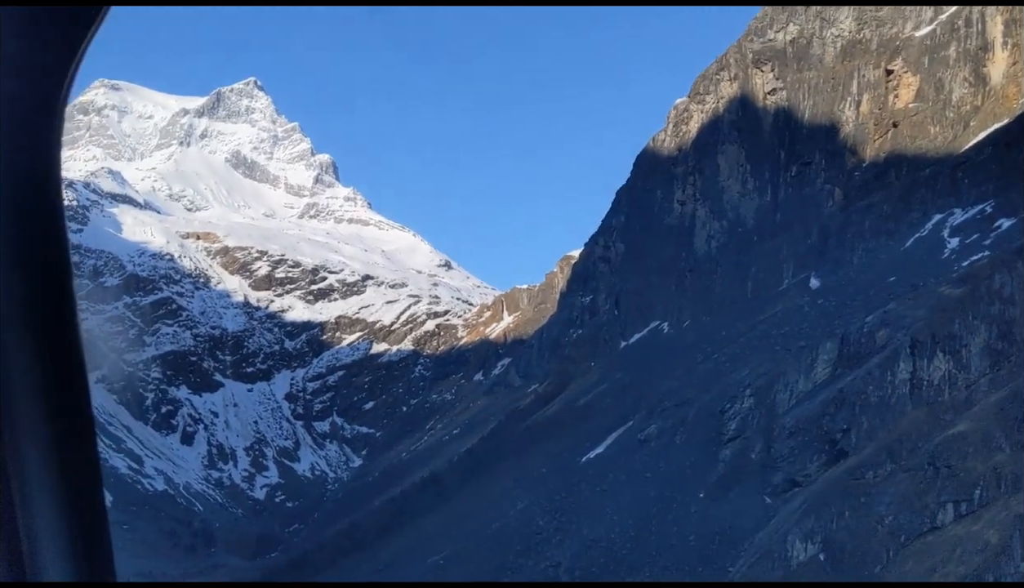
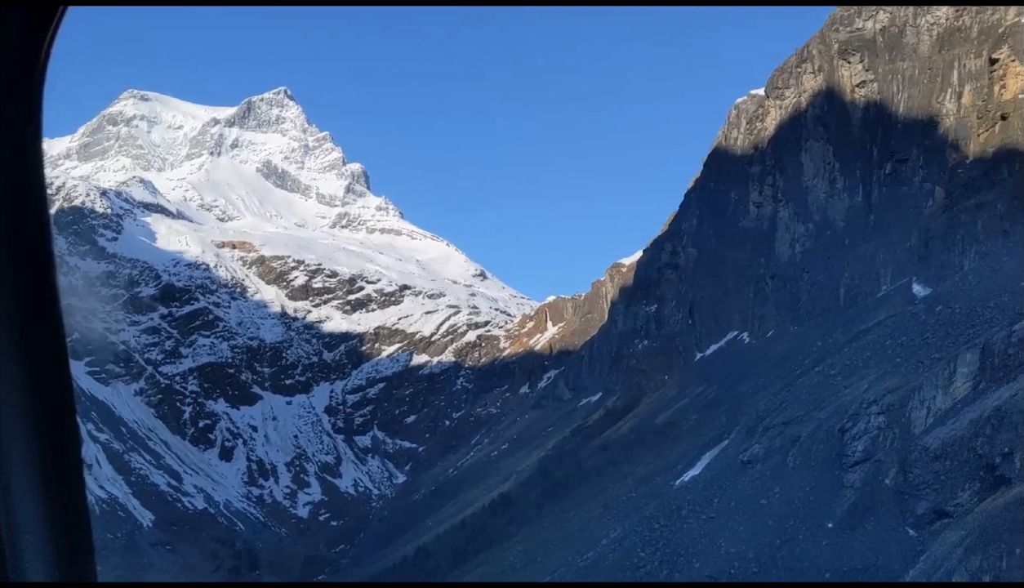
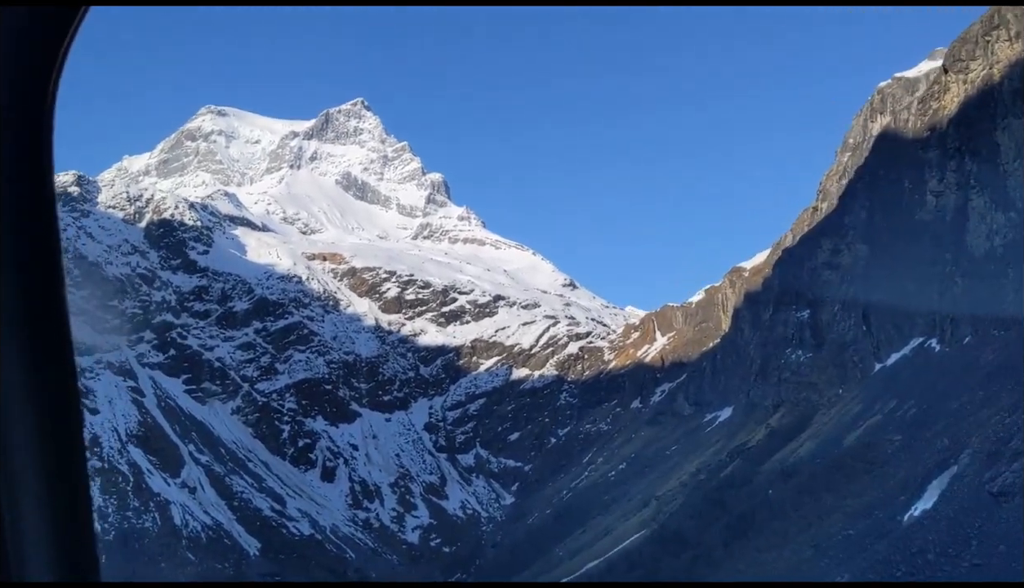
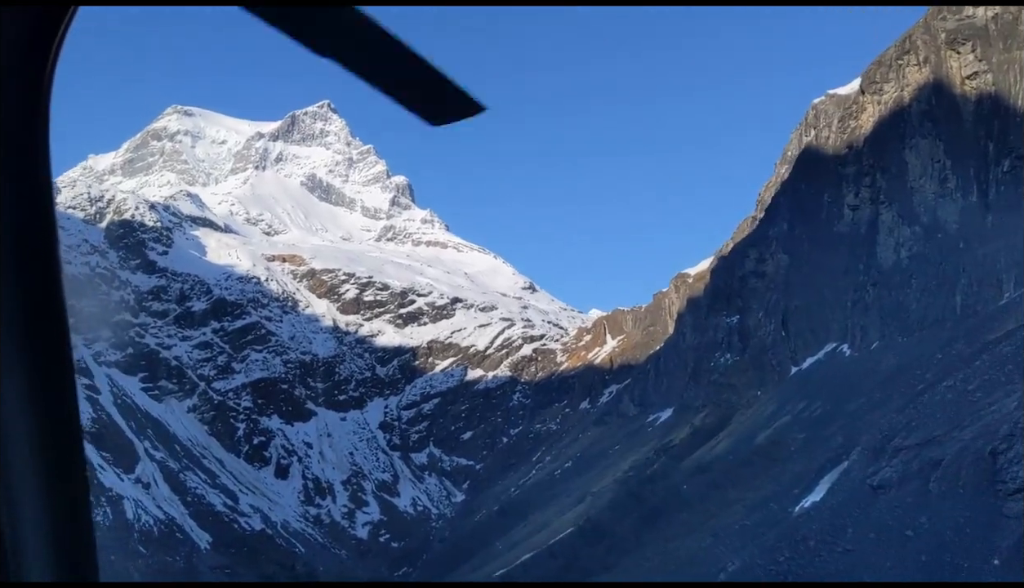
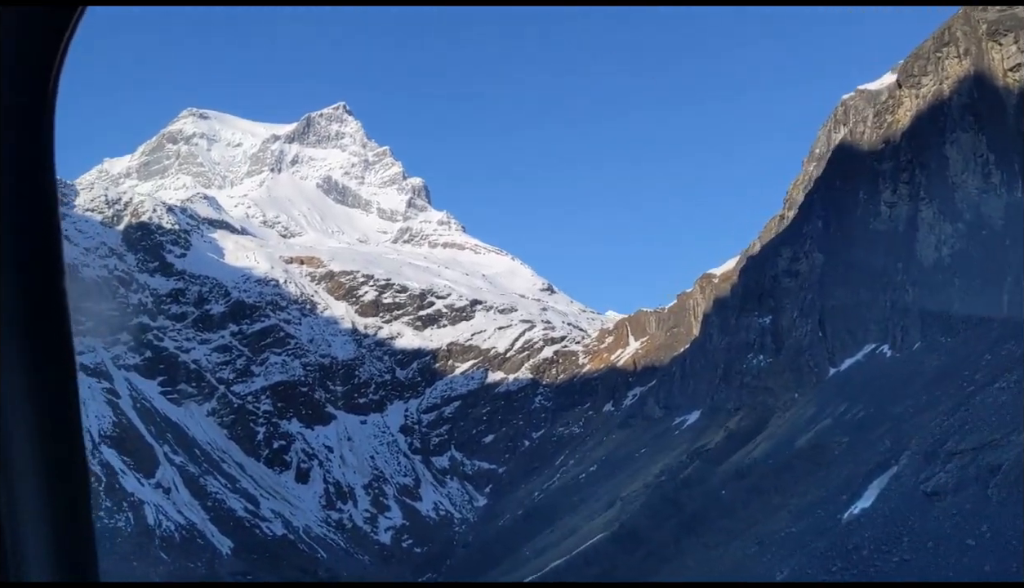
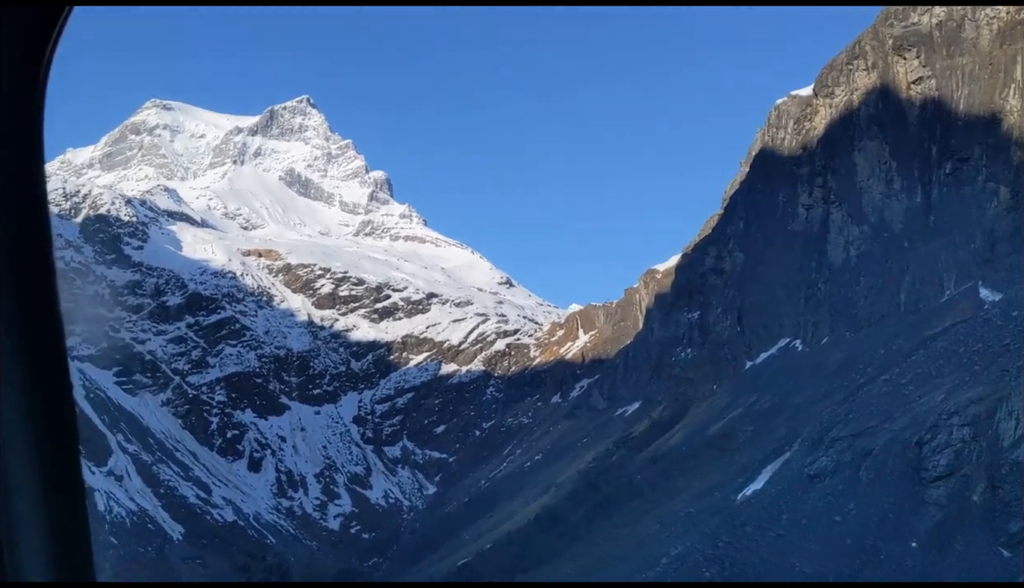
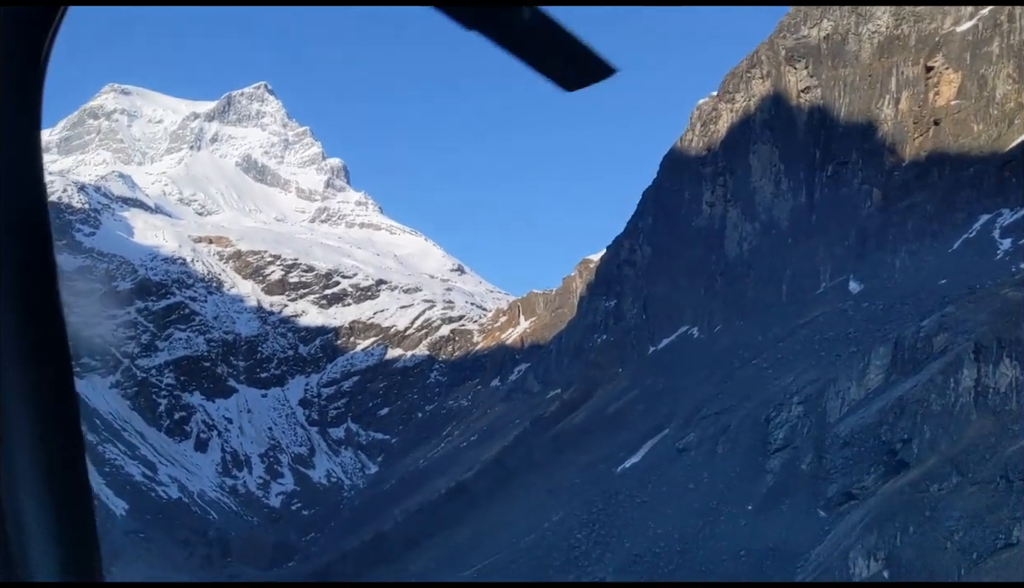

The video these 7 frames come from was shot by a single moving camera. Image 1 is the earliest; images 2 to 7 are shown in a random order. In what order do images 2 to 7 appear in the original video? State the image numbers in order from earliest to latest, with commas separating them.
7, 2, 6, 4, 5, 3
